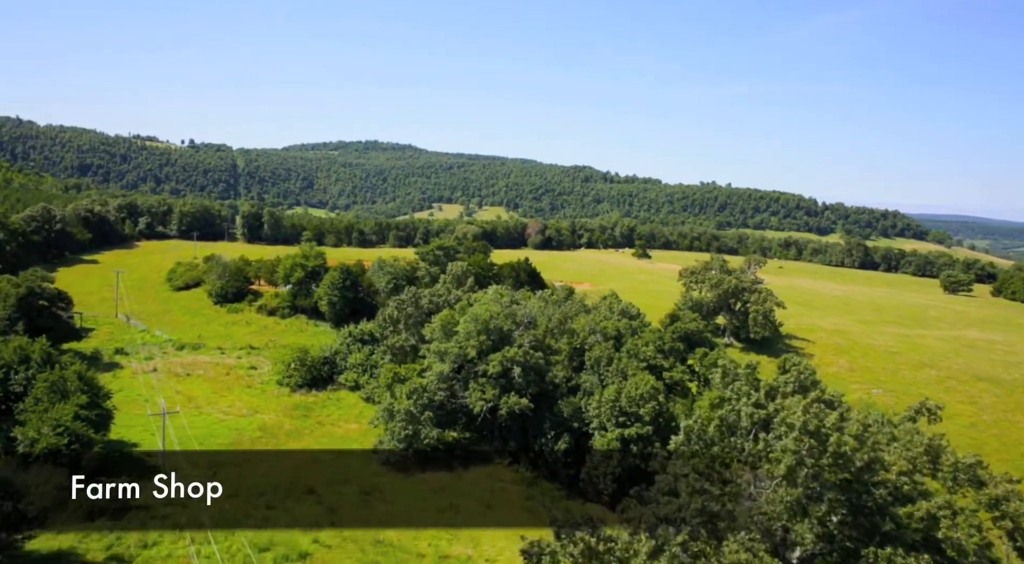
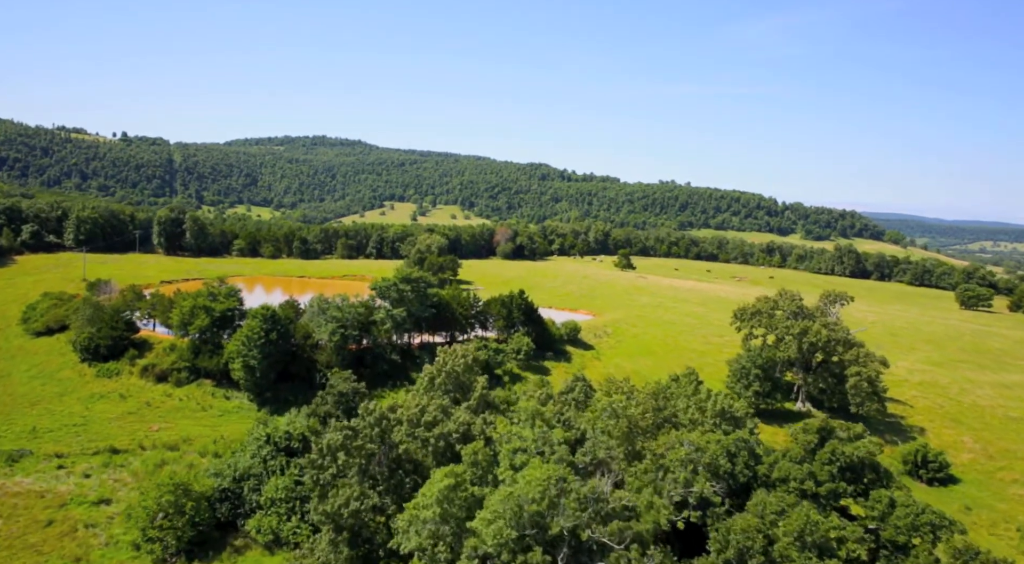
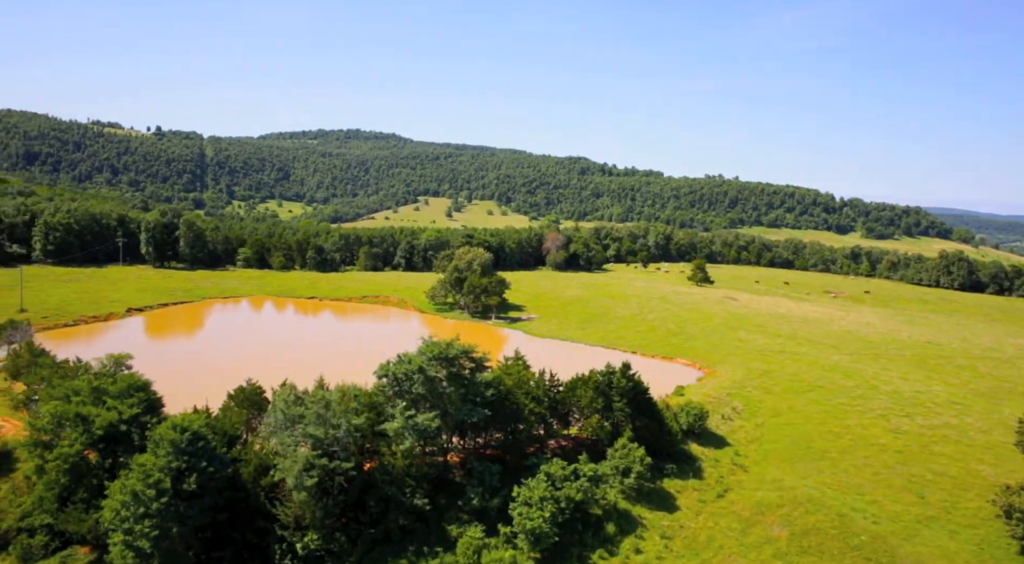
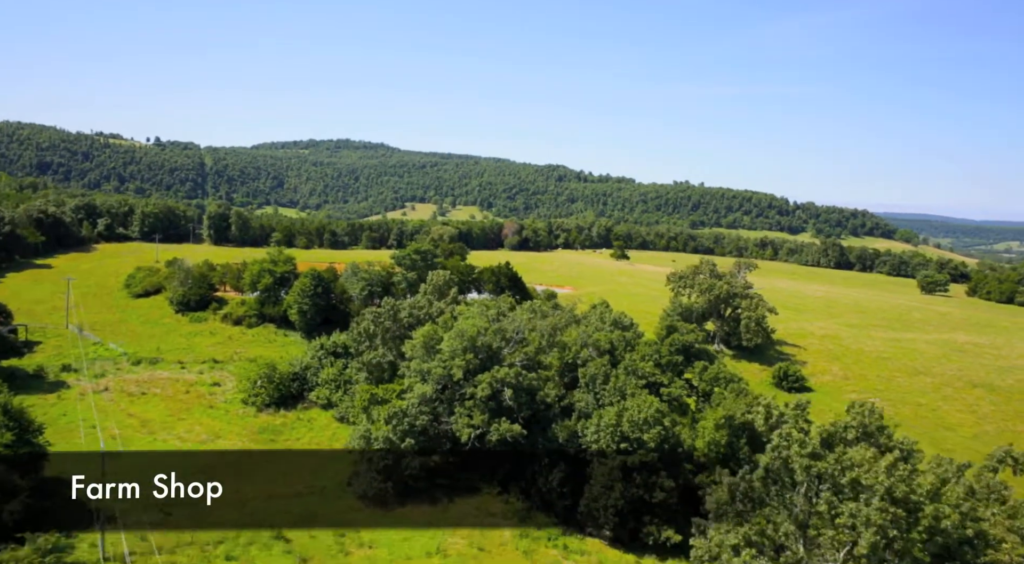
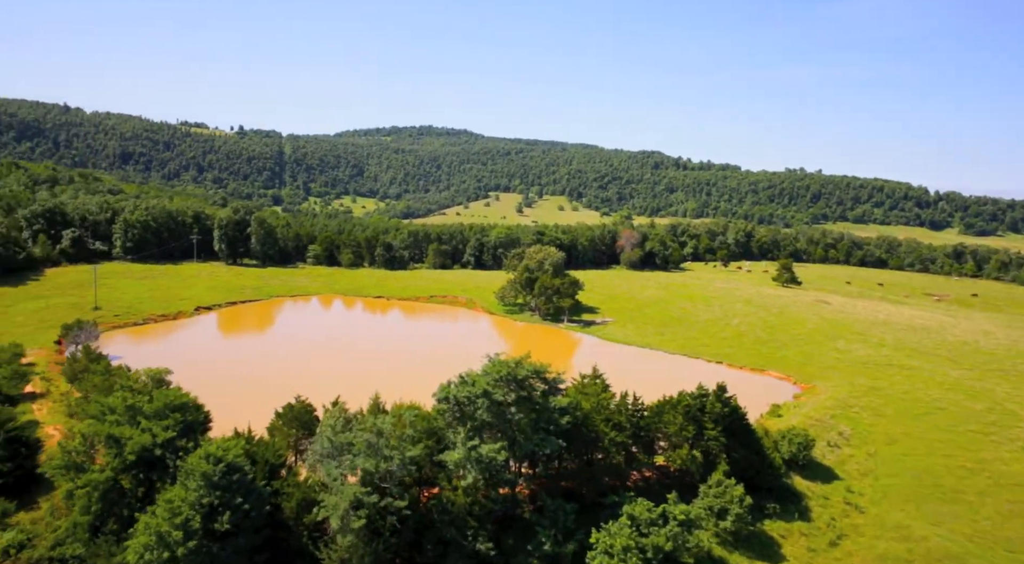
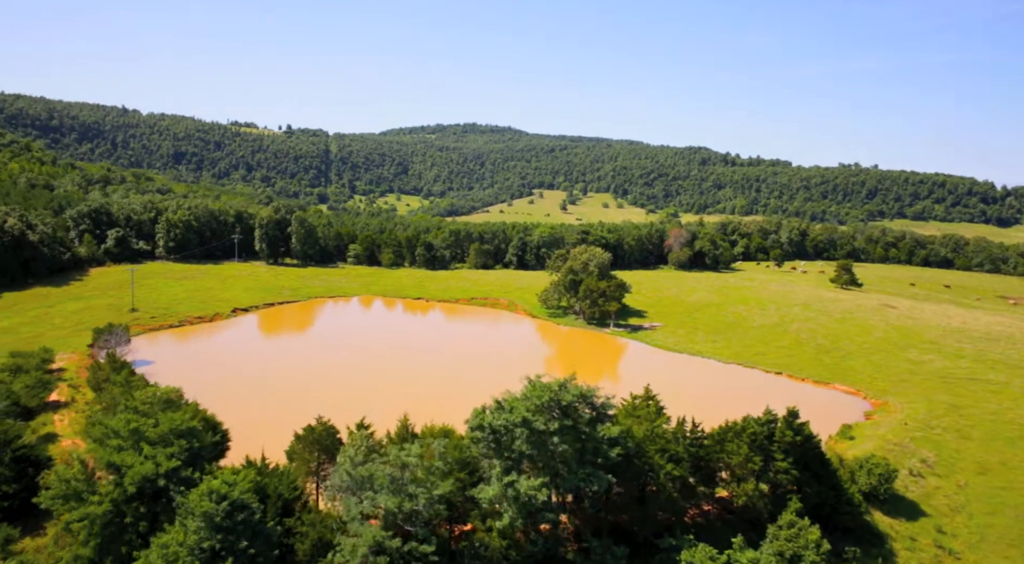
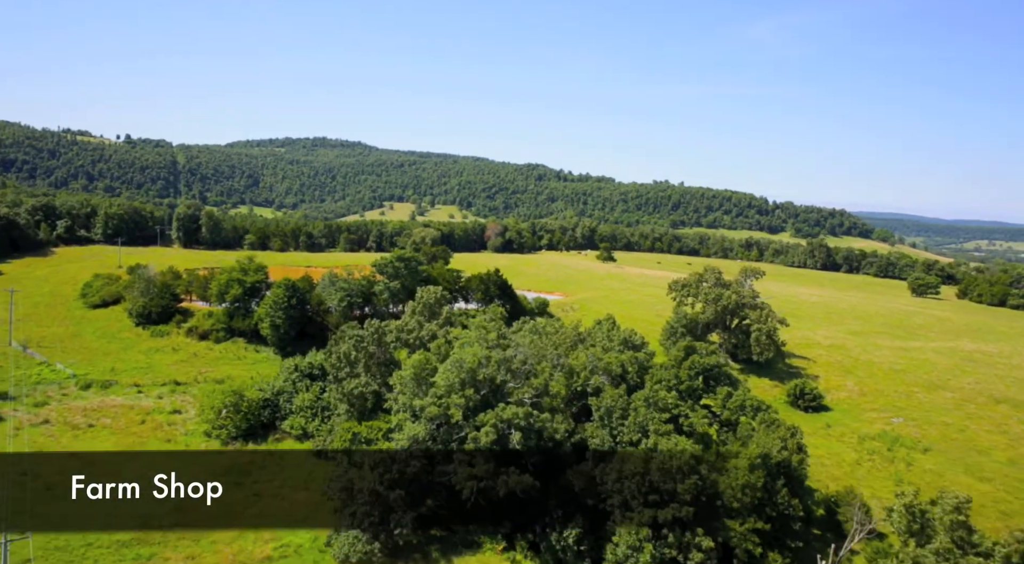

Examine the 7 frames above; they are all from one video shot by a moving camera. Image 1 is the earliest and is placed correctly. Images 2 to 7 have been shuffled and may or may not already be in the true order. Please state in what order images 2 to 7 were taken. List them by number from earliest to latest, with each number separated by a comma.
4, 7, 2, 3, 5, 6
